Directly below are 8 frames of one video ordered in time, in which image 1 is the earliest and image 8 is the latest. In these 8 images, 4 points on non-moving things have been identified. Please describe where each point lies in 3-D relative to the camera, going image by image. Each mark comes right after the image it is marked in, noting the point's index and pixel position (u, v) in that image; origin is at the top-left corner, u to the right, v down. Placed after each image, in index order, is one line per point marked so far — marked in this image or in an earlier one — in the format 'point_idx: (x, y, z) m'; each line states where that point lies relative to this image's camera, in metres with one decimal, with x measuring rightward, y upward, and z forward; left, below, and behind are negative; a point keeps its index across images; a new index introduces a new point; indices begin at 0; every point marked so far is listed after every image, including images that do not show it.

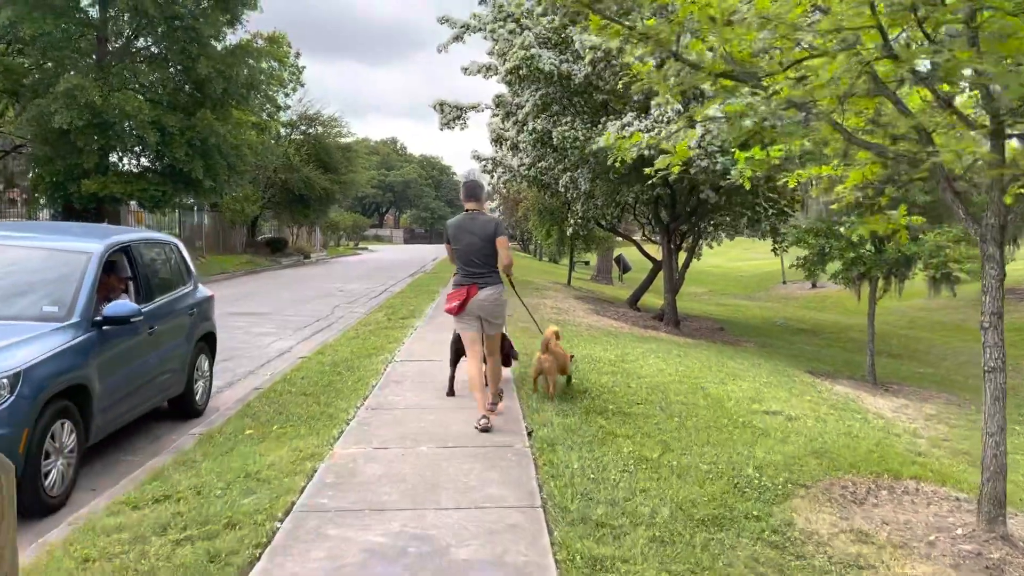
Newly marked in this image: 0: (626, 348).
0: (+1.5, -0.8, +11.0) m
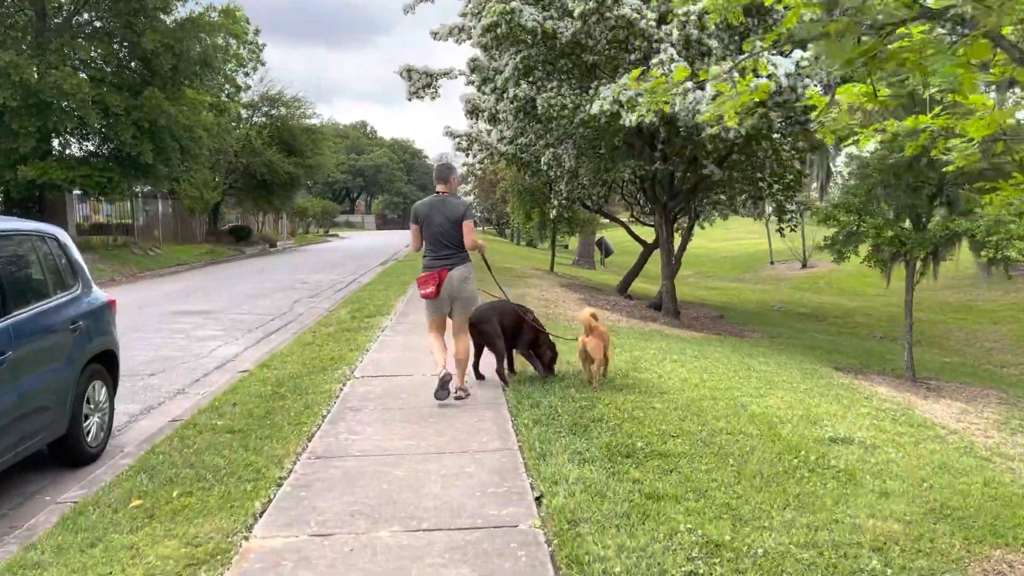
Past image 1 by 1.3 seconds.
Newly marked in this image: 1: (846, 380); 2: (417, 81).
0: (+1.3, -0.7, +9.2) m
1: (+3.9, -1.1, +9.7) m
2: (-1.7, +3.7, +14.9) m
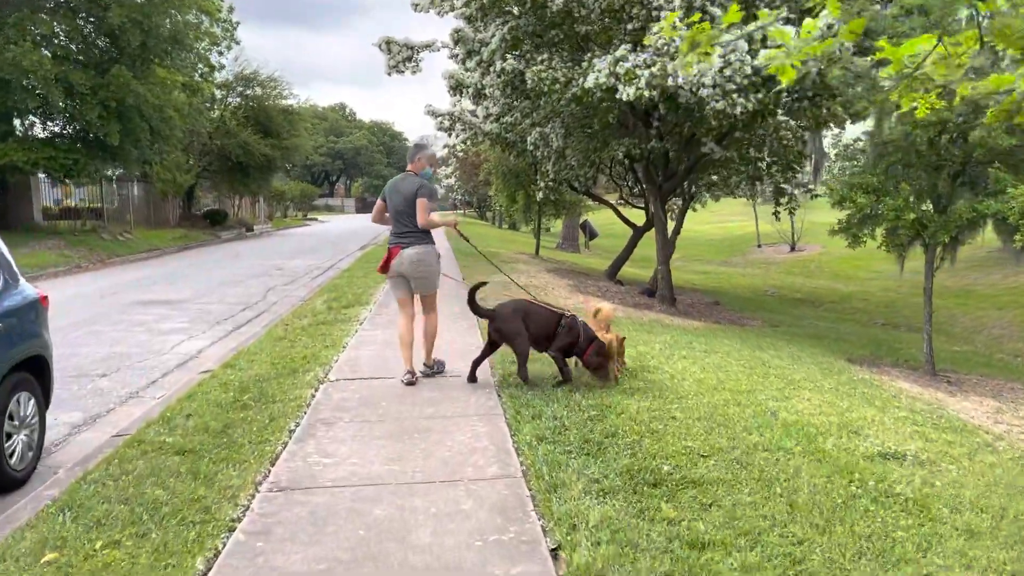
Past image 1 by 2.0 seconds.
0: (+1.3, -0.6, +8.4) m
1: (+3.8, -1.0, +9.0) m
2: (-1.9, +3.9, +13.9) m
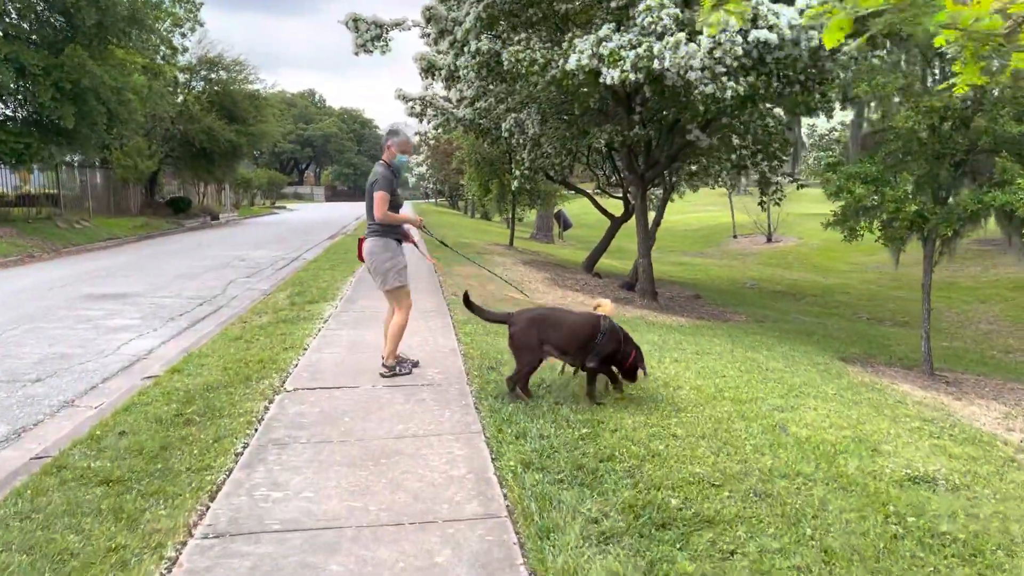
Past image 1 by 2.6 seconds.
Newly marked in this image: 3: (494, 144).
0: (+1.1, -0.6, +7.8) m
1: (+3.6, -0.9, +8.4) m
2: (-2.3, +4.0, +13.1) m
3: (-0.4, +3.2, +18.3) m
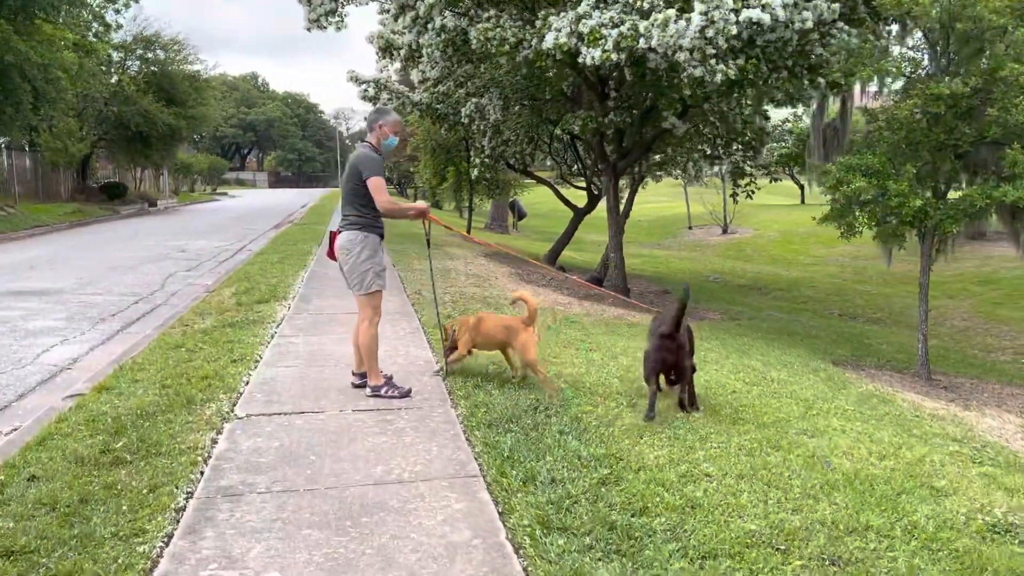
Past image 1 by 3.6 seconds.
0: (+0.9, -0.6, +7.0) m
1: (+3.4, -0.9, +7.8) m
2: (-2.8, +4.1, +12.1) m
3: (-1.2, +3.3, +17.4) m
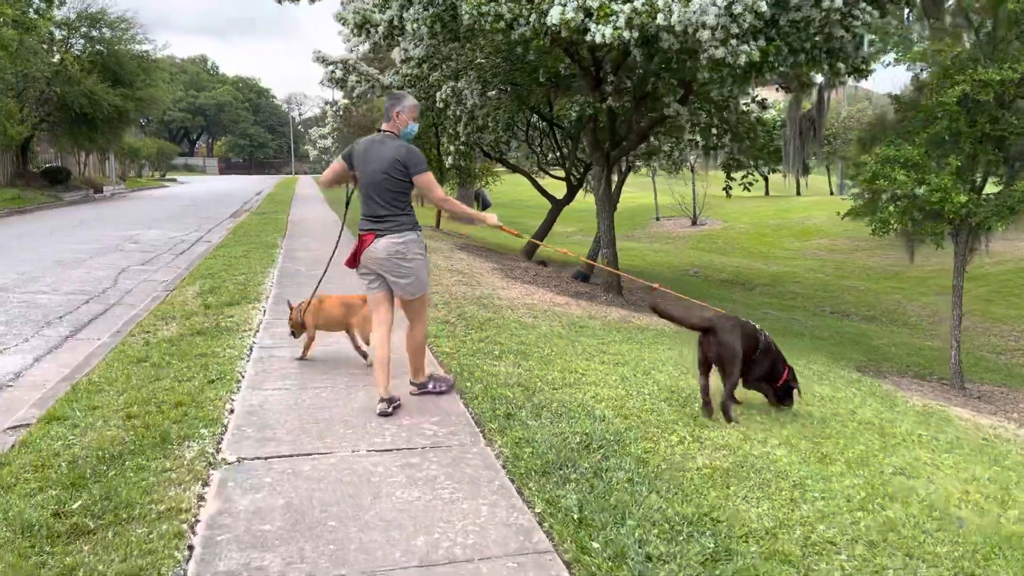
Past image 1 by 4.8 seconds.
0: (+1.0, -0.6, +6.2) m
1: (+3.5, -1.0, +7.2) m
2: (-2.9, +4.1, +11.0) m
3: (-1.6, +3.4, +16.4) m
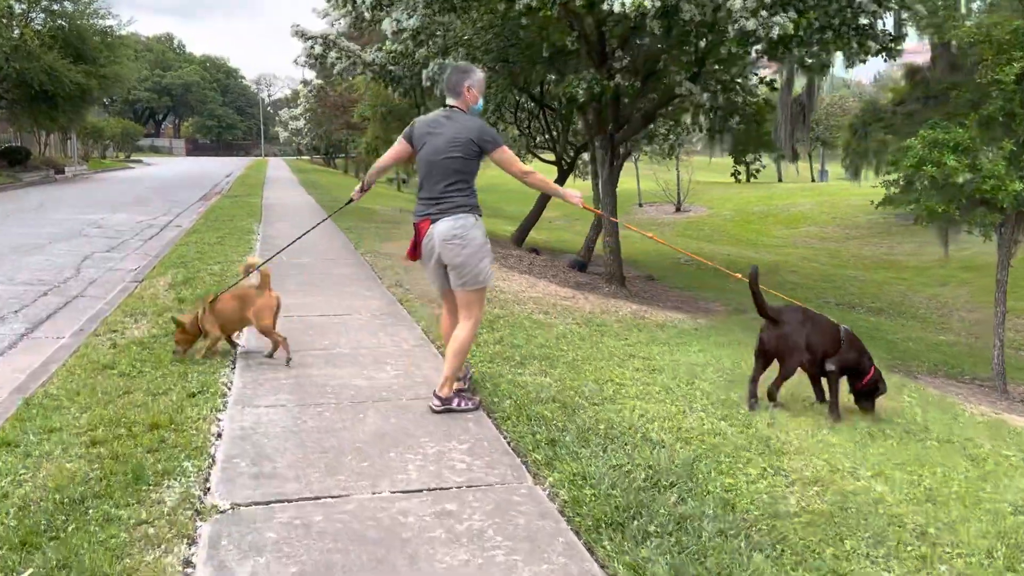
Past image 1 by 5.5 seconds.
0: (+1.2, -0.6, +5.5) m
1: (+3.6, -0.9, +6.5) m
2: (-2.9, +4.2, +10.0) m
3: (-1.8, +3.6, +15.5) m
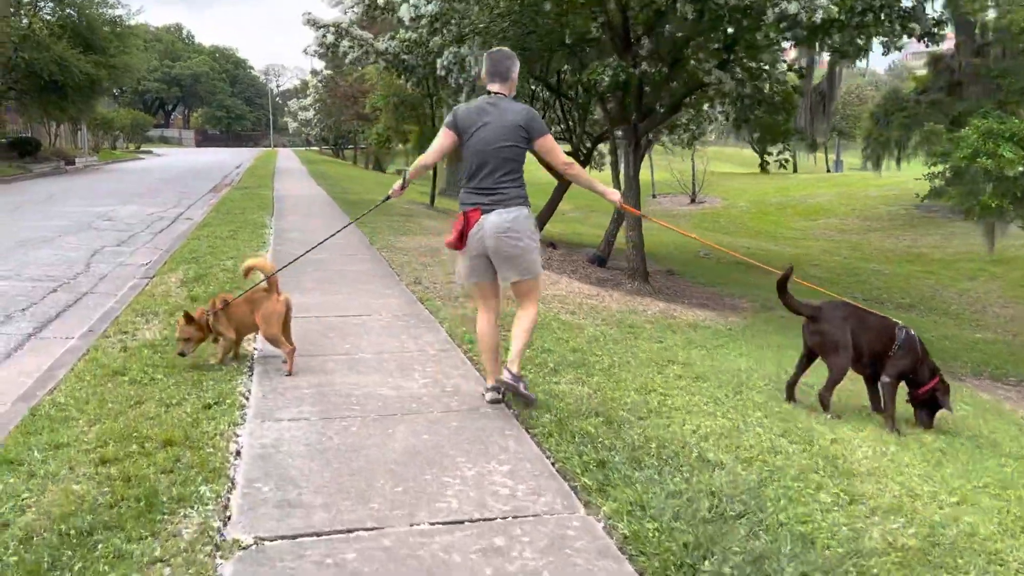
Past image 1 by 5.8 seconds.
0: (+1.4, -0.6, +5.2) m
1: (+3.8, -1.0, +6.2) m
2: (-2.7, +4.3, +9.7) m
3: (-1.5, +3.7, +15.1) m
